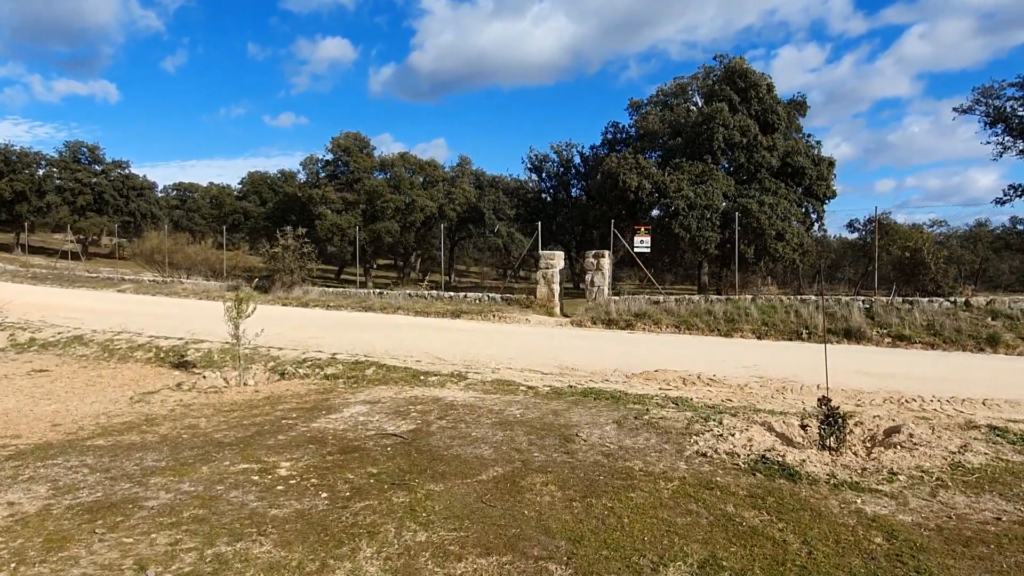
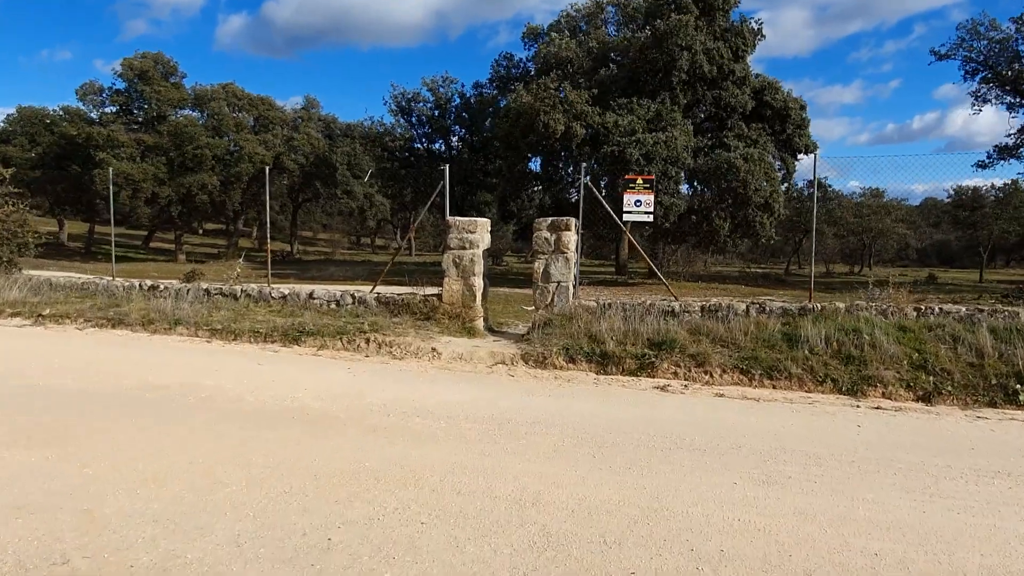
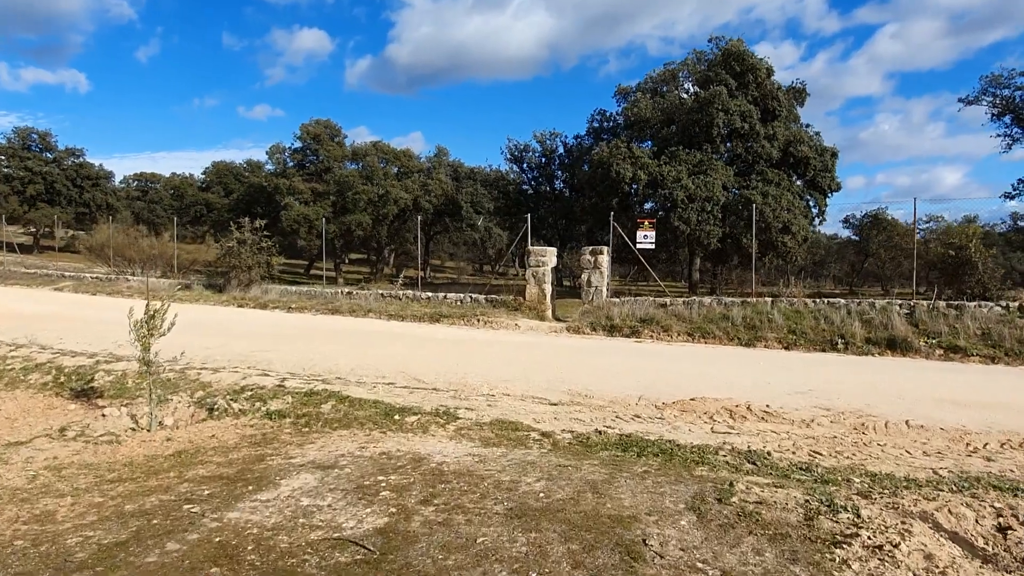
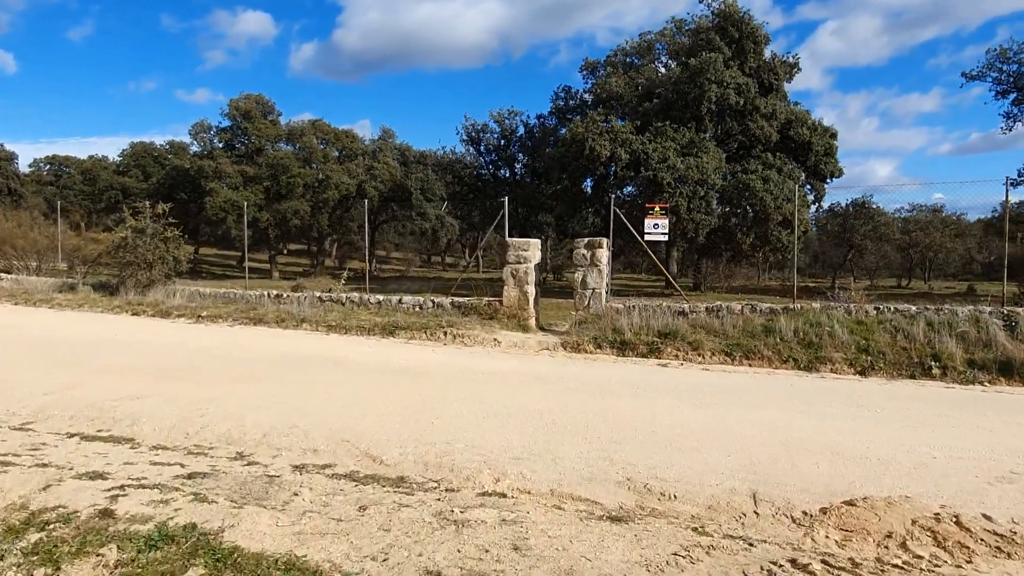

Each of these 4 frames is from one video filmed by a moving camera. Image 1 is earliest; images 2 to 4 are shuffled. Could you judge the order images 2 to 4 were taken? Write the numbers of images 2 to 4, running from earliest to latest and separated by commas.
3, 4, 2
